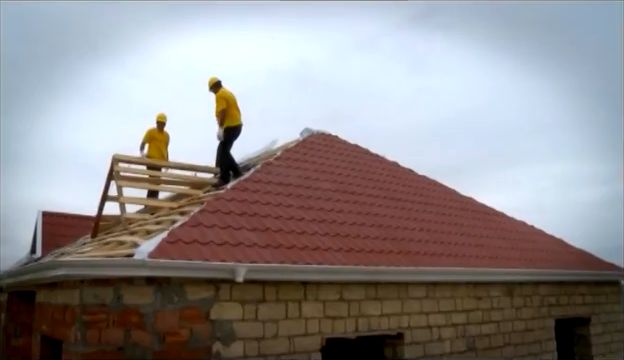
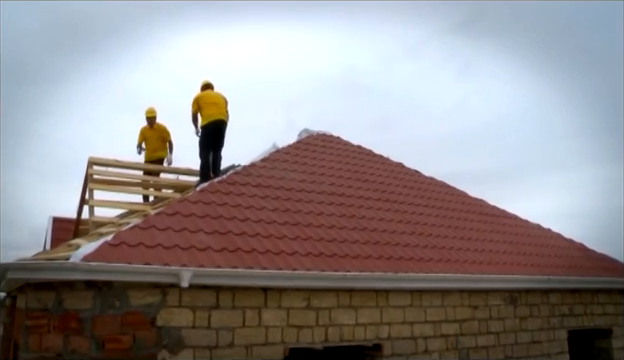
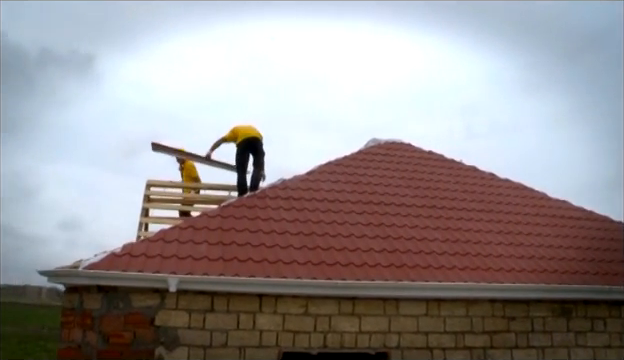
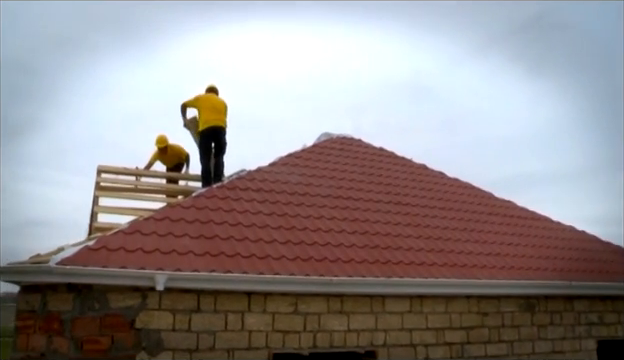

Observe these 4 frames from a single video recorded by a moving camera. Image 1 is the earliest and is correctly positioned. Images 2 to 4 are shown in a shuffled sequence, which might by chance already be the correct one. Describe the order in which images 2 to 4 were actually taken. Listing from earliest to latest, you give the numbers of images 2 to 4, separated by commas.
2, 4, 3
